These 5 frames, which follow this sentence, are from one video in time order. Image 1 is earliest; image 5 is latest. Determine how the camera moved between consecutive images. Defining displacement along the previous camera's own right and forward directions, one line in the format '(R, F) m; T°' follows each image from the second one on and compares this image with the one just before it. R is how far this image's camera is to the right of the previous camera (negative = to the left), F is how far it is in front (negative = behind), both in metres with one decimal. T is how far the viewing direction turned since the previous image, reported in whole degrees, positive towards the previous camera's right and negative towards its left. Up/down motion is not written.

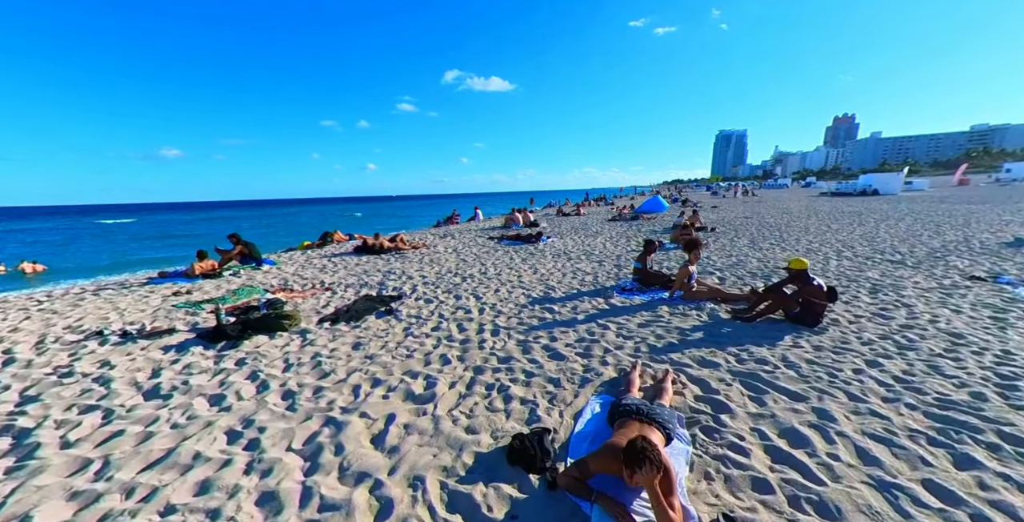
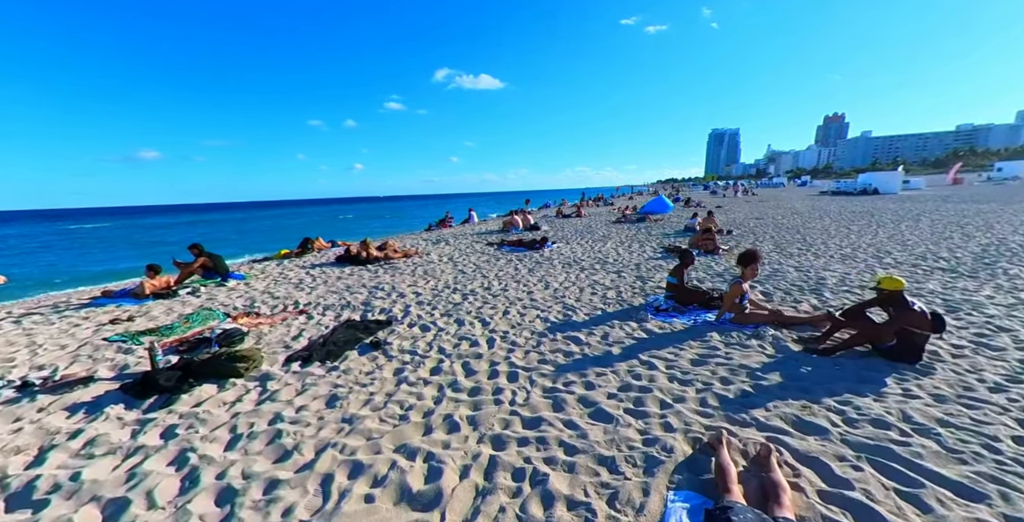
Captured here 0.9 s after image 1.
(-0.3, +1.3) m; +1°
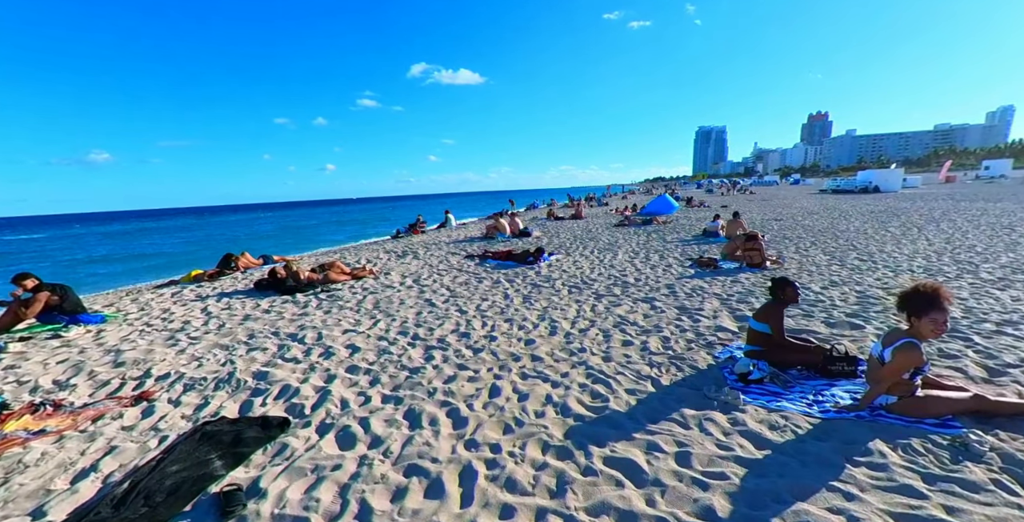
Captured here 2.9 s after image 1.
(-0.1, +2.8) m; +2°
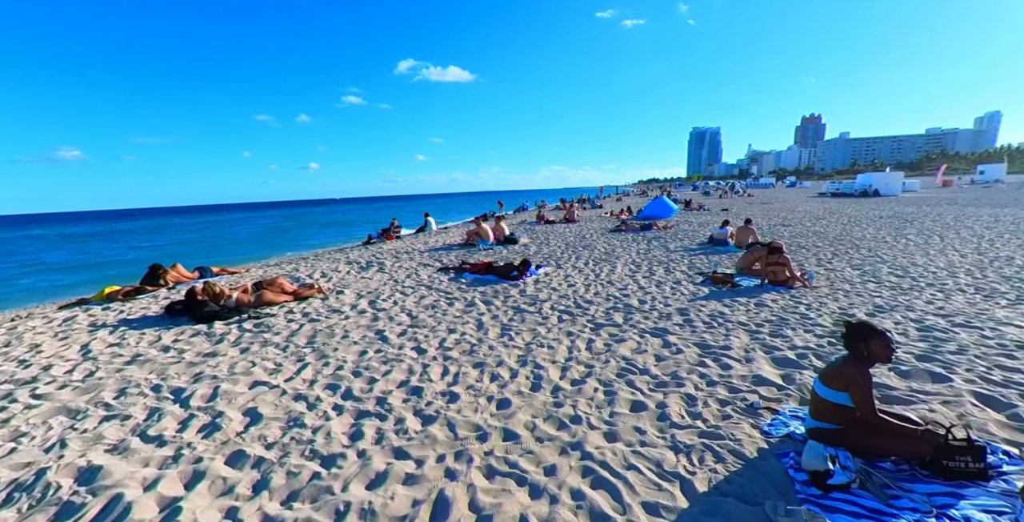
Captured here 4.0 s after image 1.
(+0.2, +1.5) m; +1°
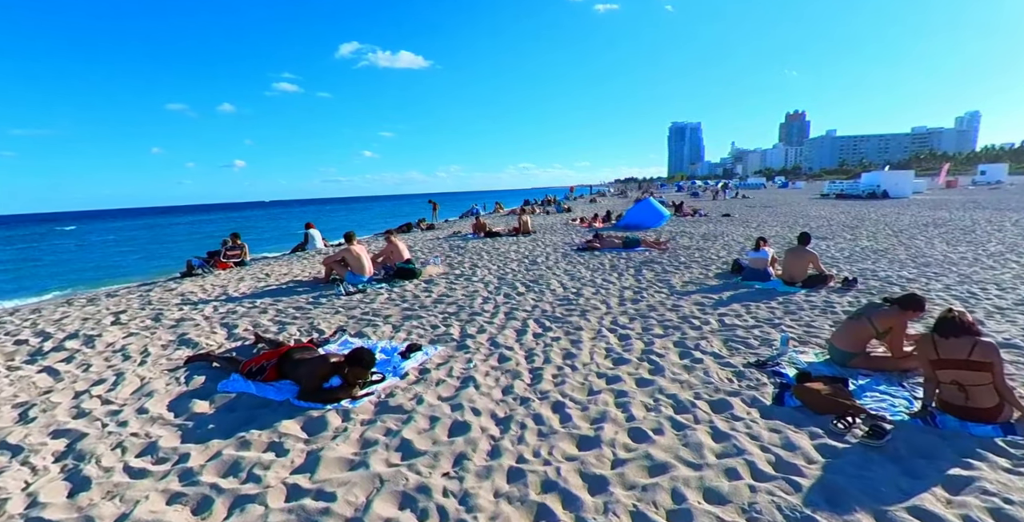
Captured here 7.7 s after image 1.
(+1.3, +4.7) m; +3°
